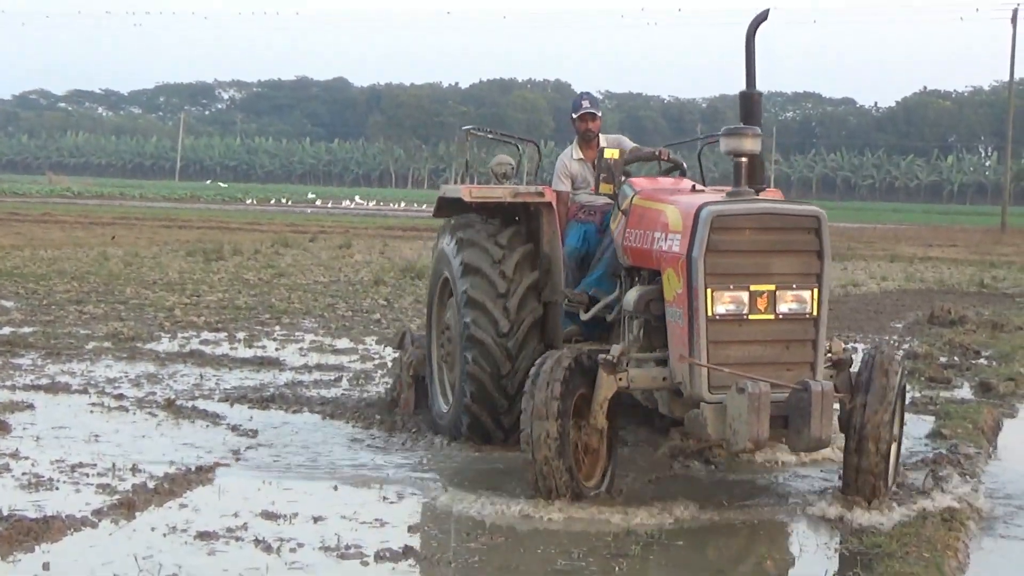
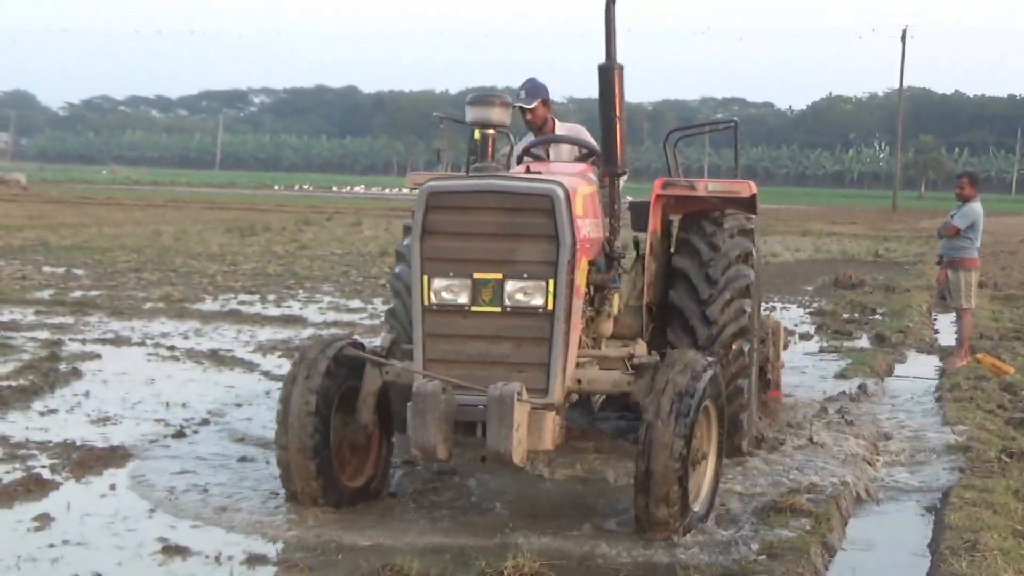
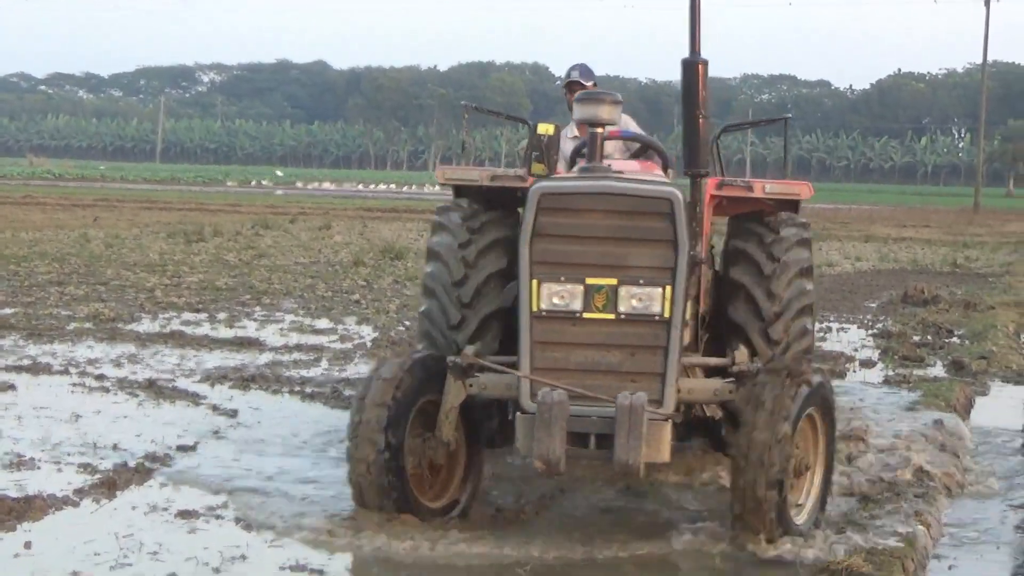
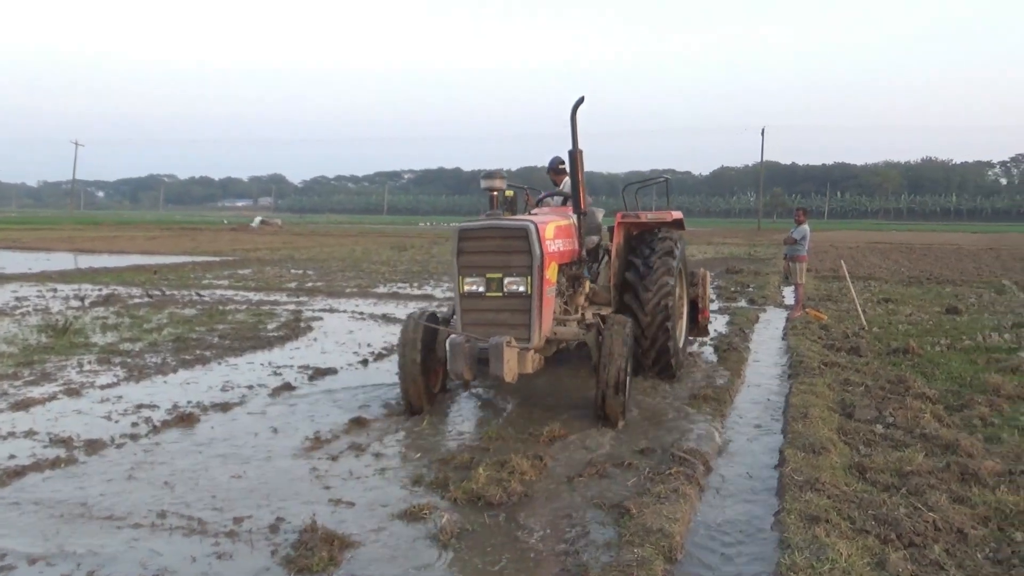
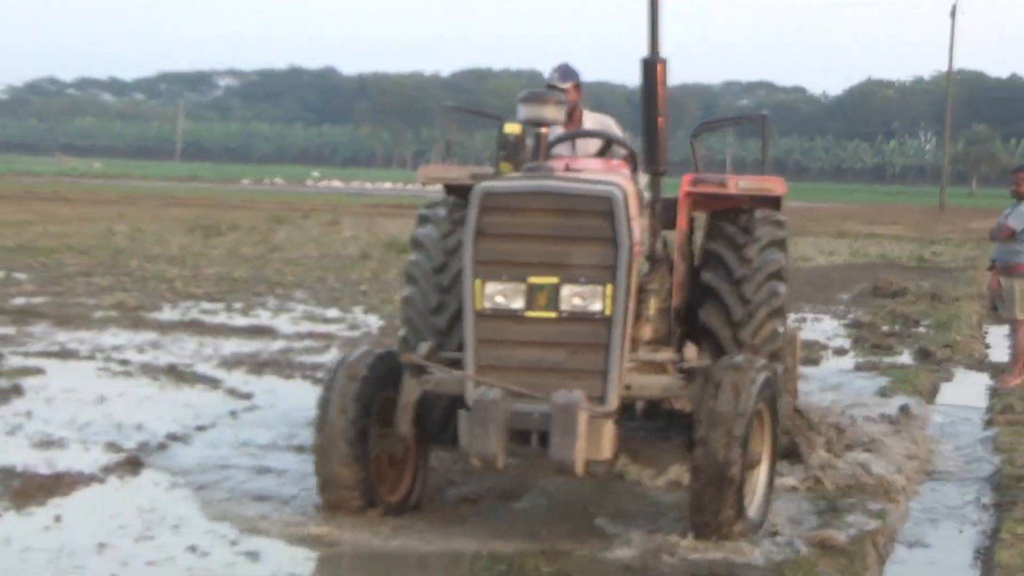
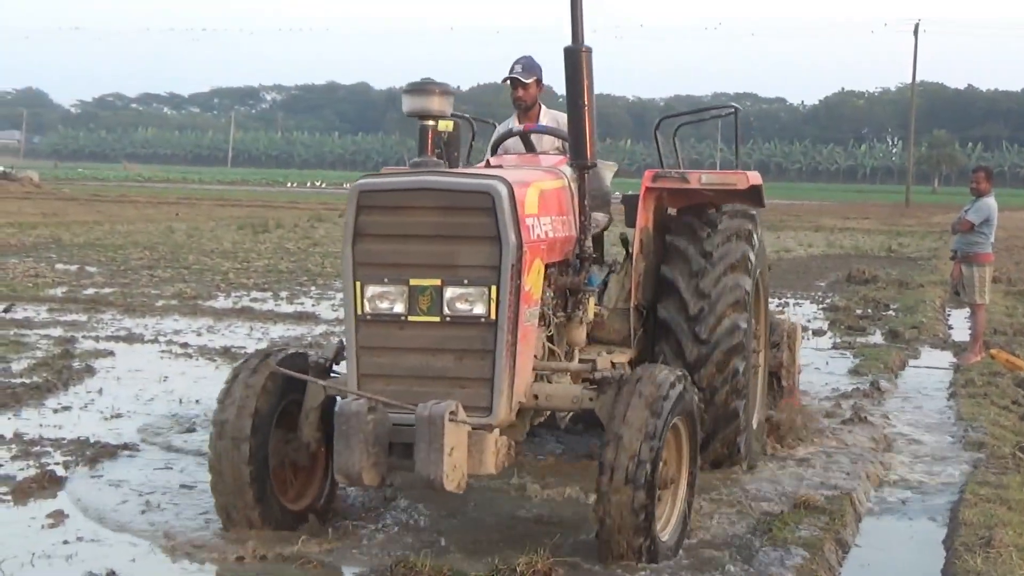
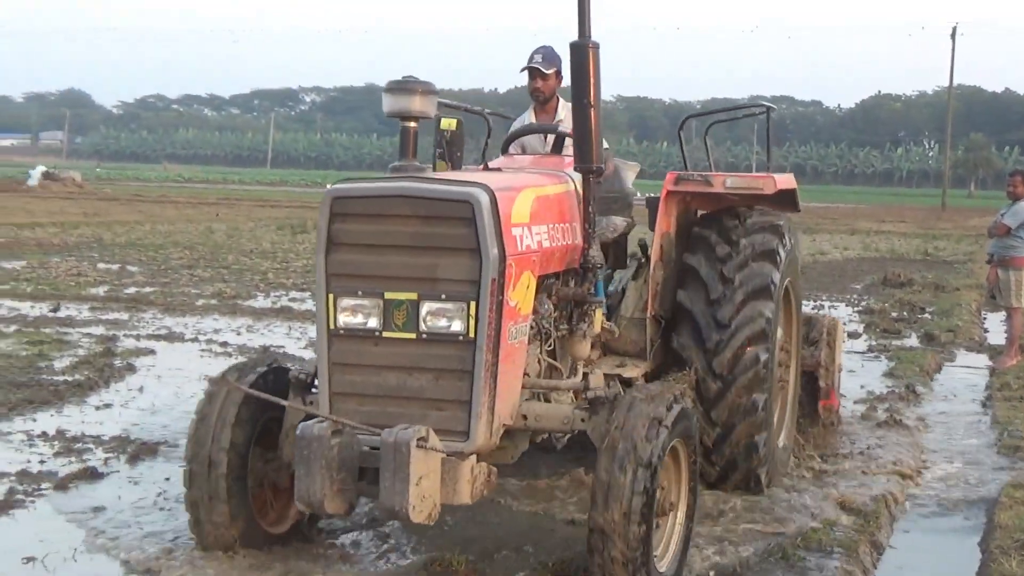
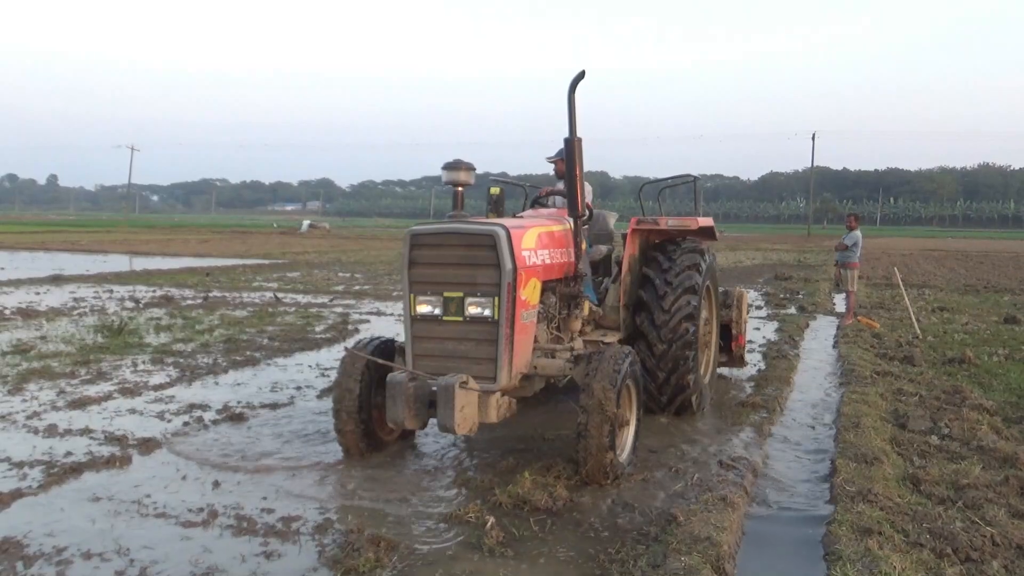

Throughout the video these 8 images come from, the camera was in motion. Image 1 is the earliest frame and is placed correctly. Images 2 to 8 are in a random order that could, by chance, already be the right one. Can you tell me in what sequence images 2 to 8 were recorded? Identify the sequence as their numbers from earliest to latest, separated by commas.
3, 5, 2, 6, 7, 8, 4
